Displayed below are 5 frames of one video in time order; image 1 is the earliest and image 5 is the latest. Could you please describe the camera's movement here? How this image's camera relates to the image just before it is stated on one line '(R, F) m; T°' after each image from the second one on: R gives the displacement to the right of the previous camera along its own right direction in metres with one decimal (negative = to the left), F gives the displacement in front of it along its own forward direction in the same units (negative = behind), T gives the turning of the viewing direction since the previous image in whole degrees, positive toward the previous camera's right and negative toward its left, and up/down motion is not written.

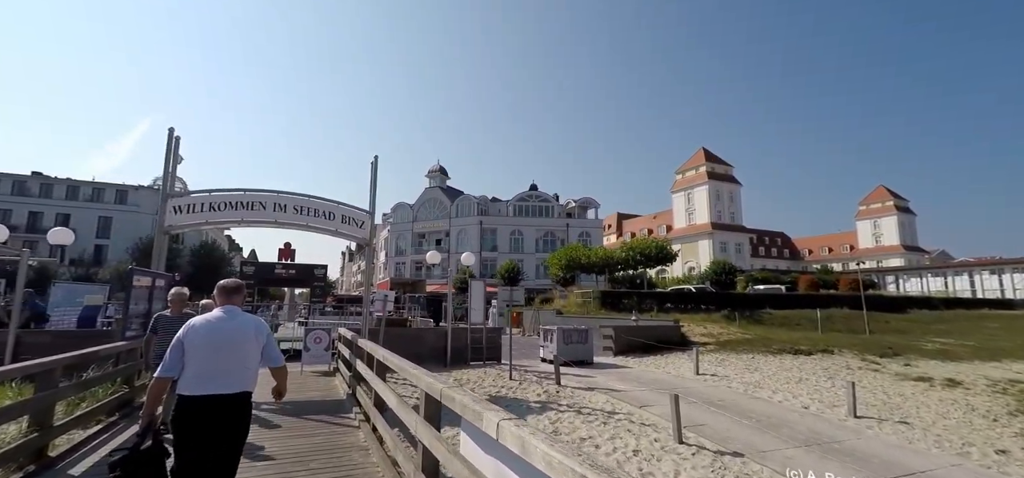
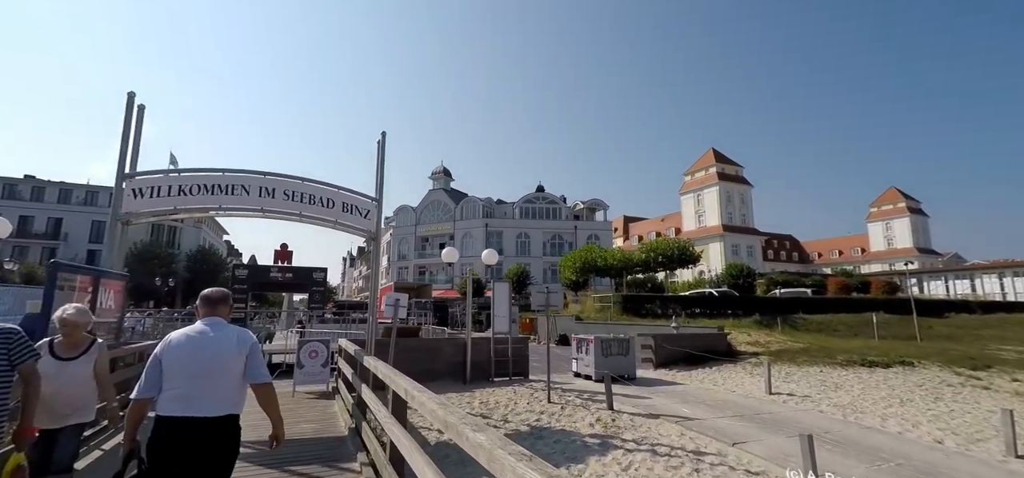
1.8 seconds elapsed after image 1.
(-0.8, +2.1) m; 0°
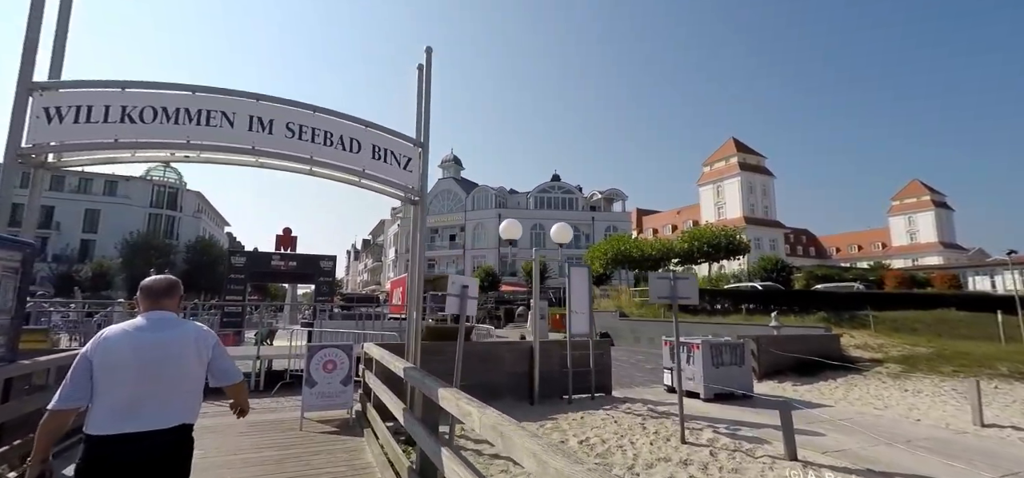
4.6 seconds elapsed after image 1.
(-1.6, +3.2) m; 0°
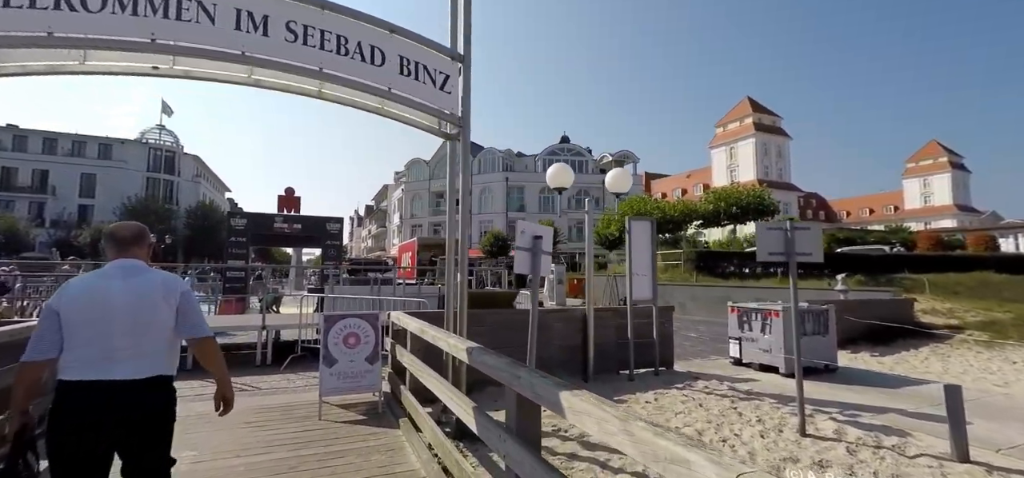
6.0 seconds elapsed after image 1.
(-0.8, +1.5) m; 0°
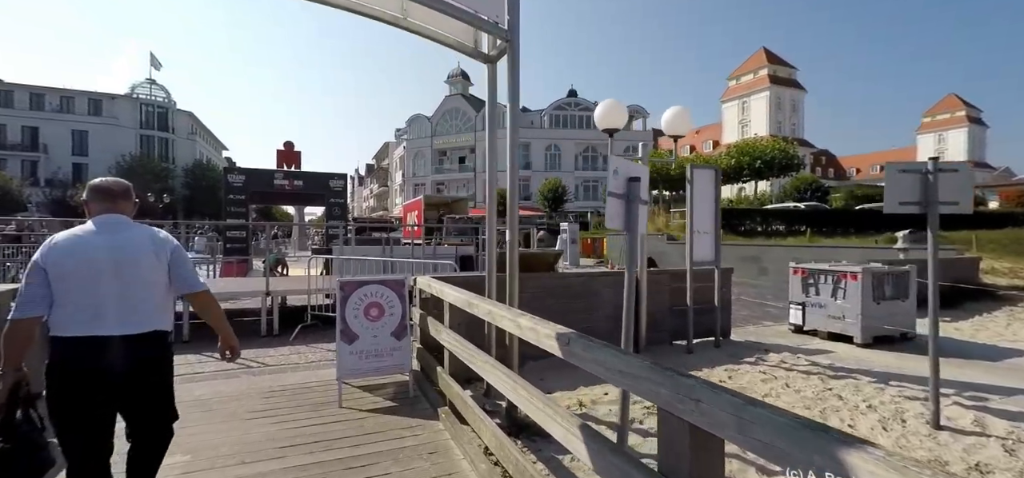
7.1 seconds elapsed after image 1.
(-0.6, +1.1) m; 0°
